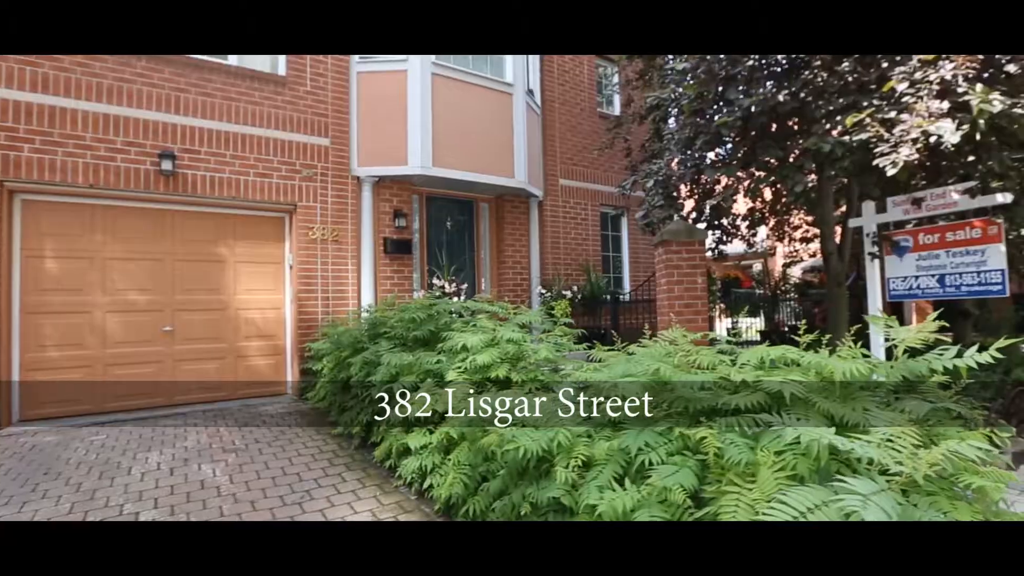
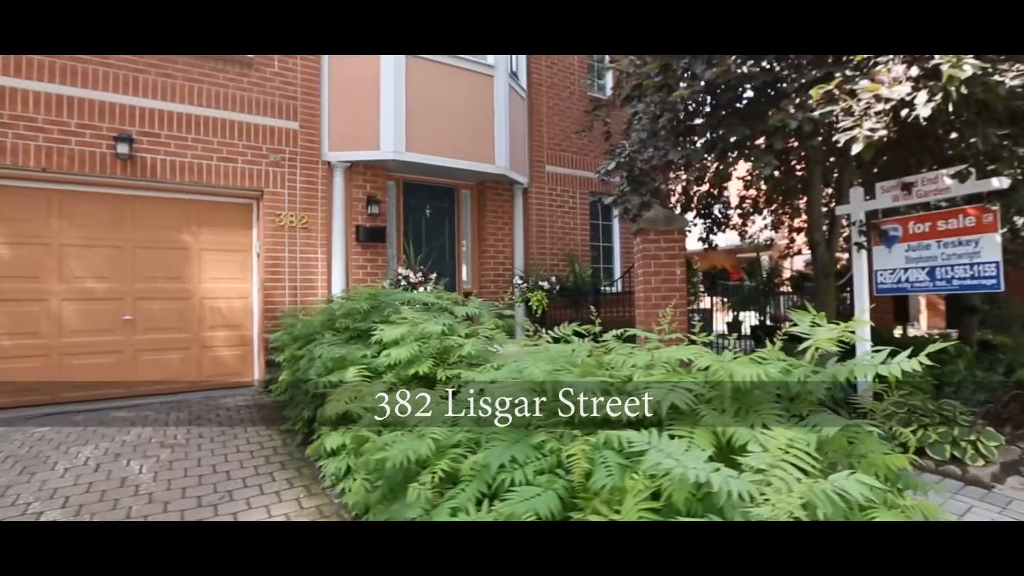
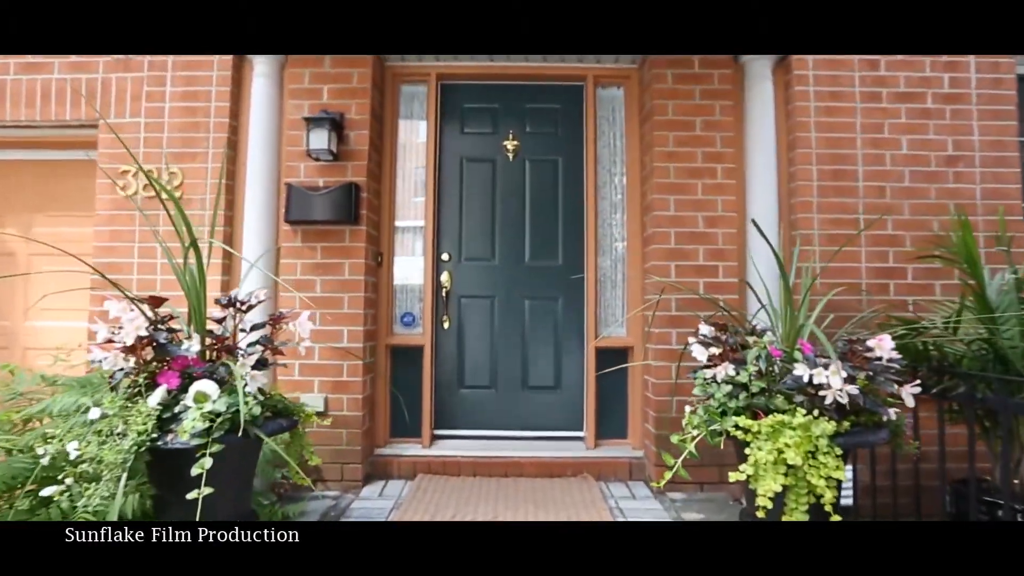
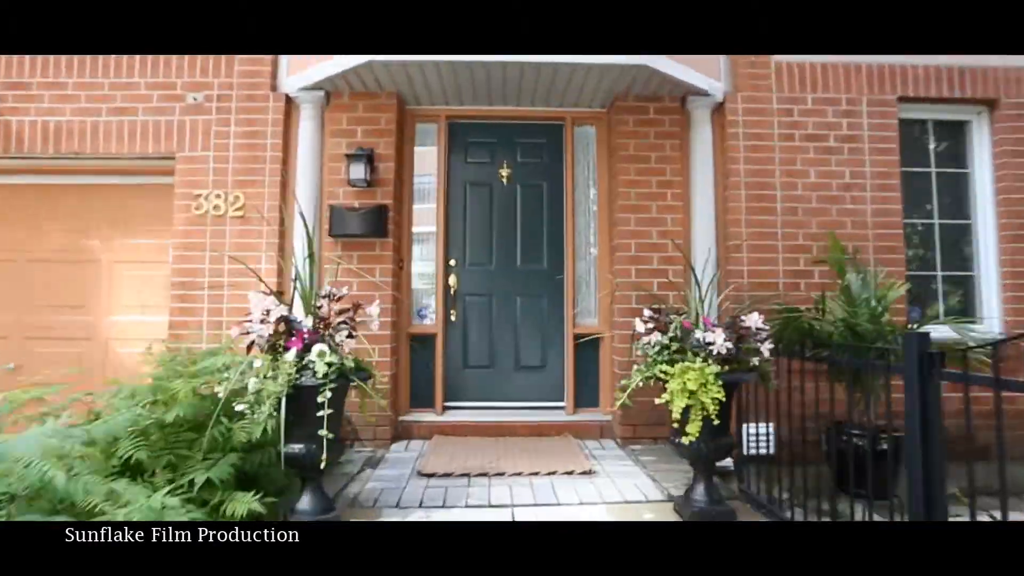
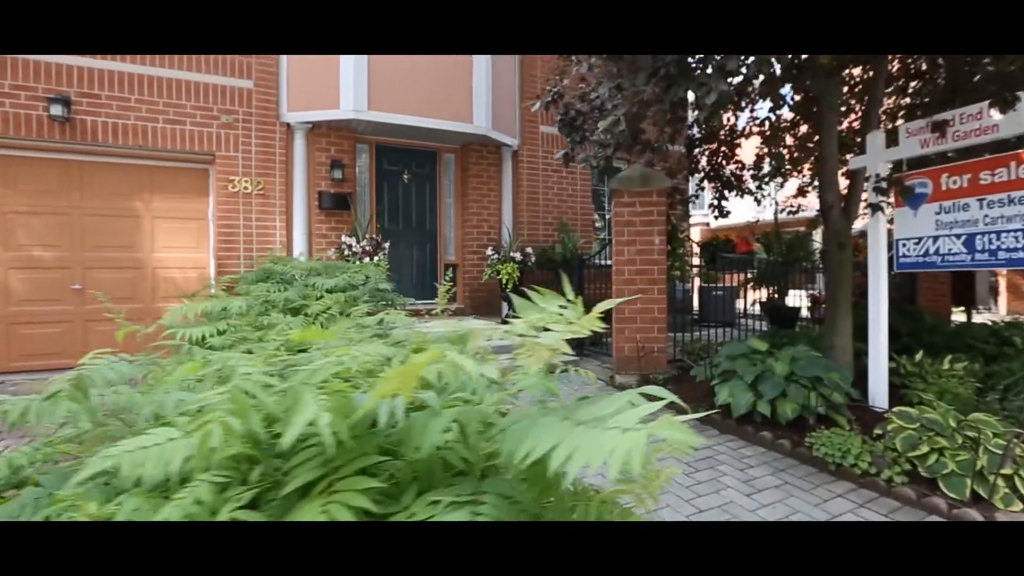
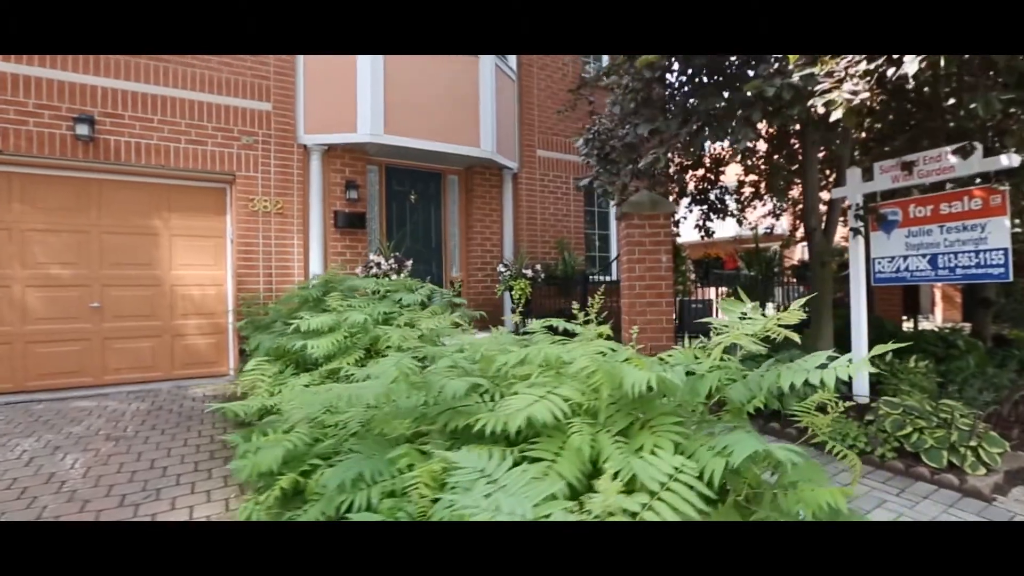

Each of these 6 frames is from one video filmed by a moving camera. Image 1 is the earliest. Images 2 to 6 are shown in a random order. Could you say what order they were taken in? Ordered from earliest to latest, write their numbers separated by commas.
2, 6, 5, 4, 3
